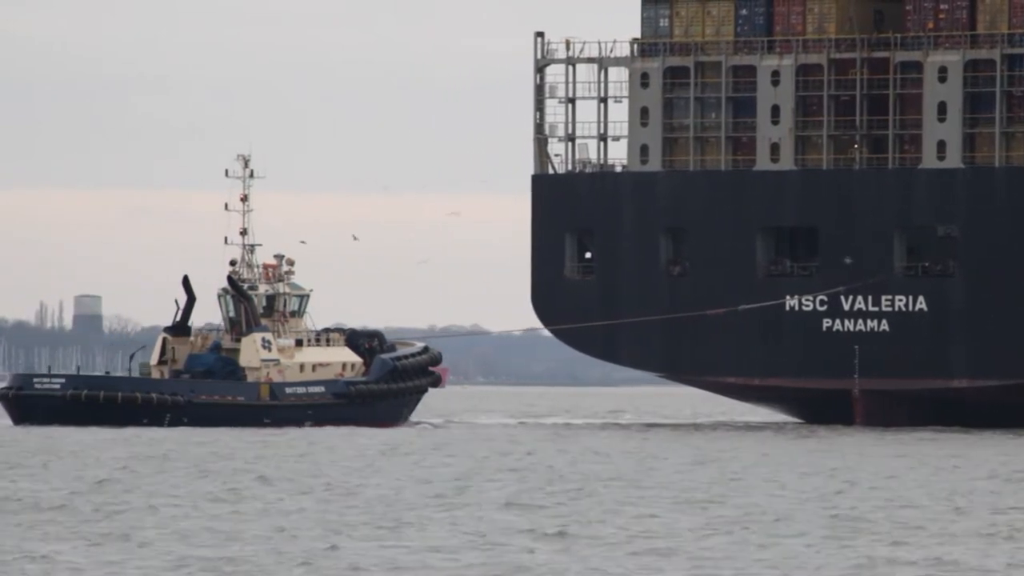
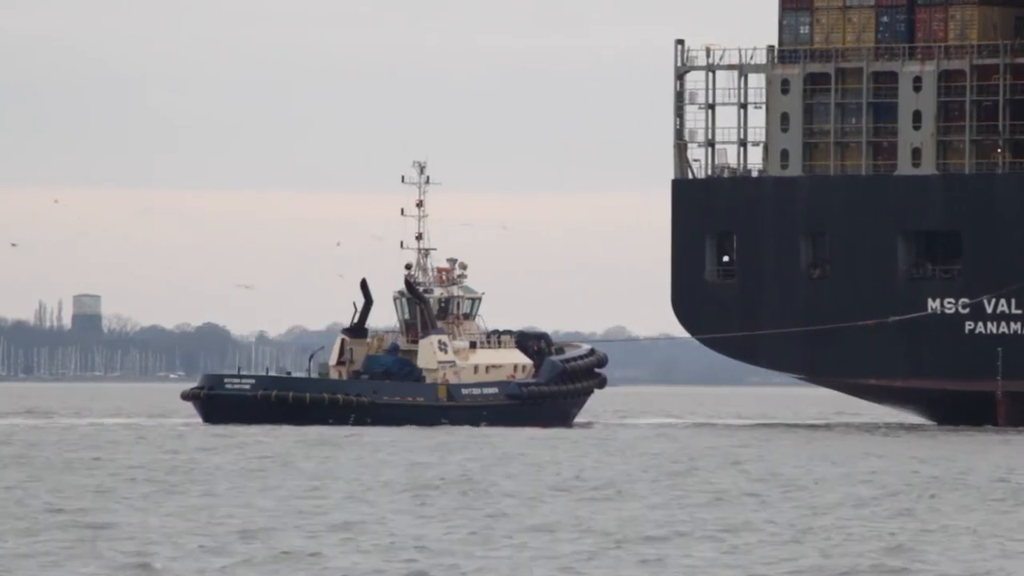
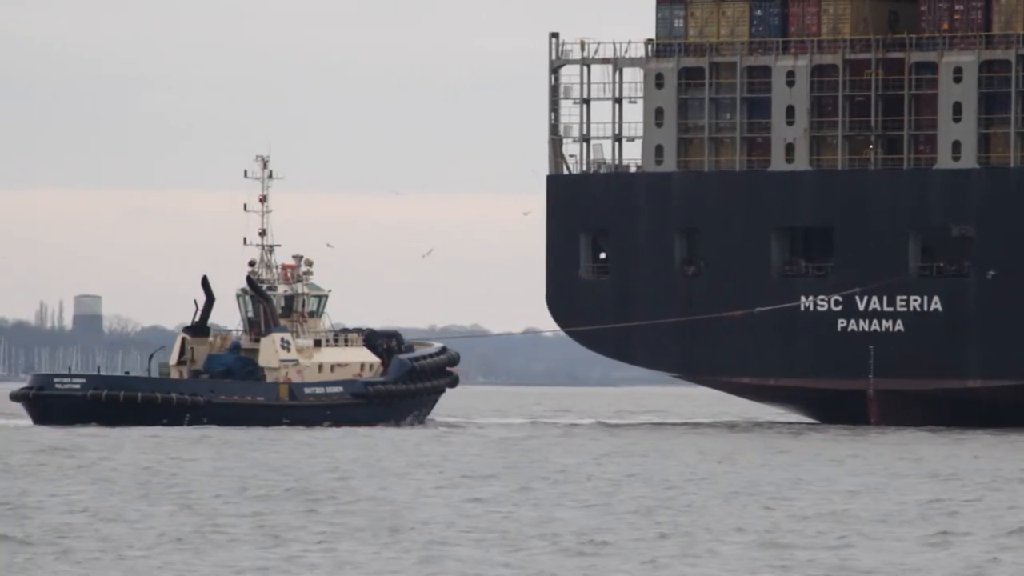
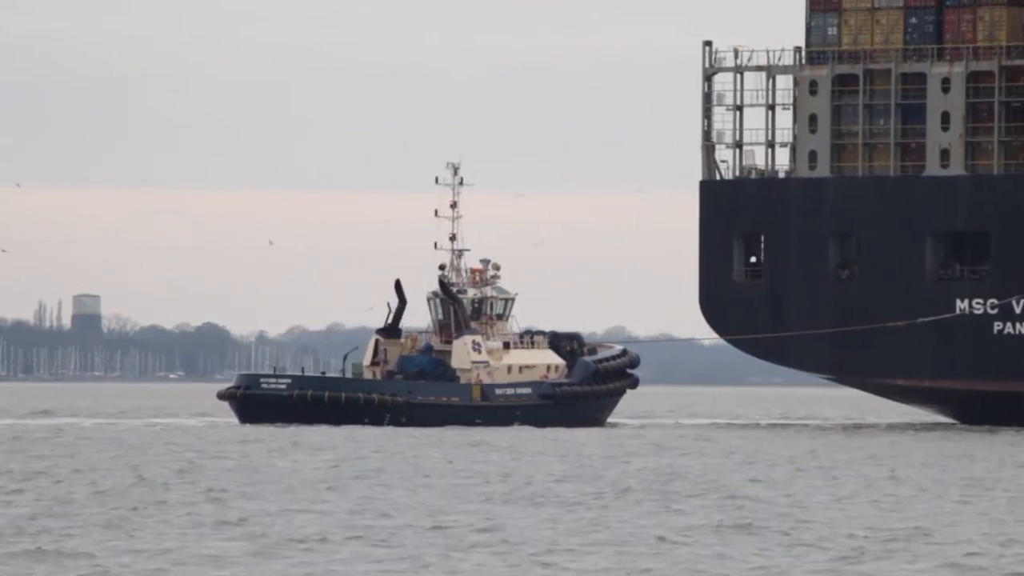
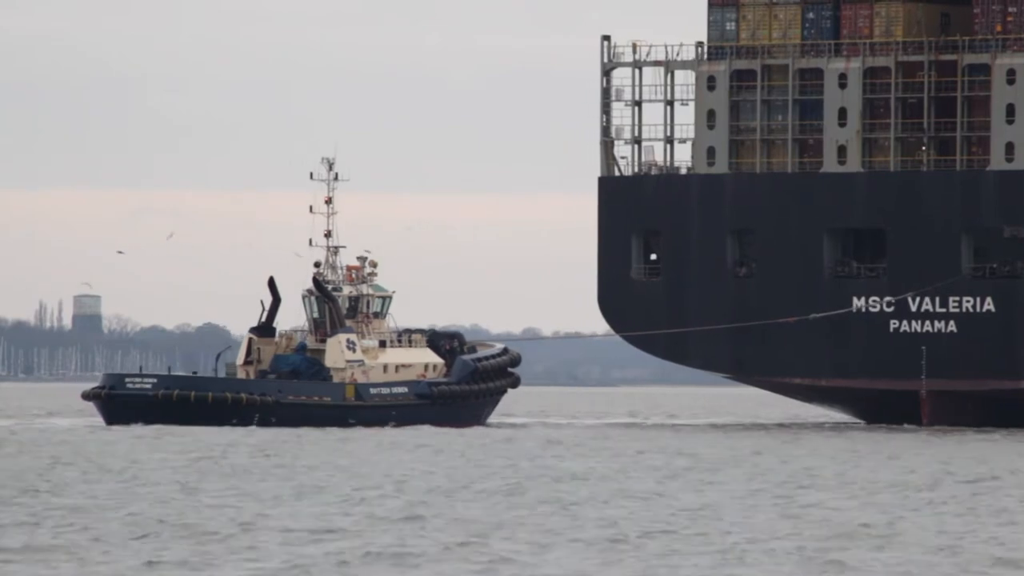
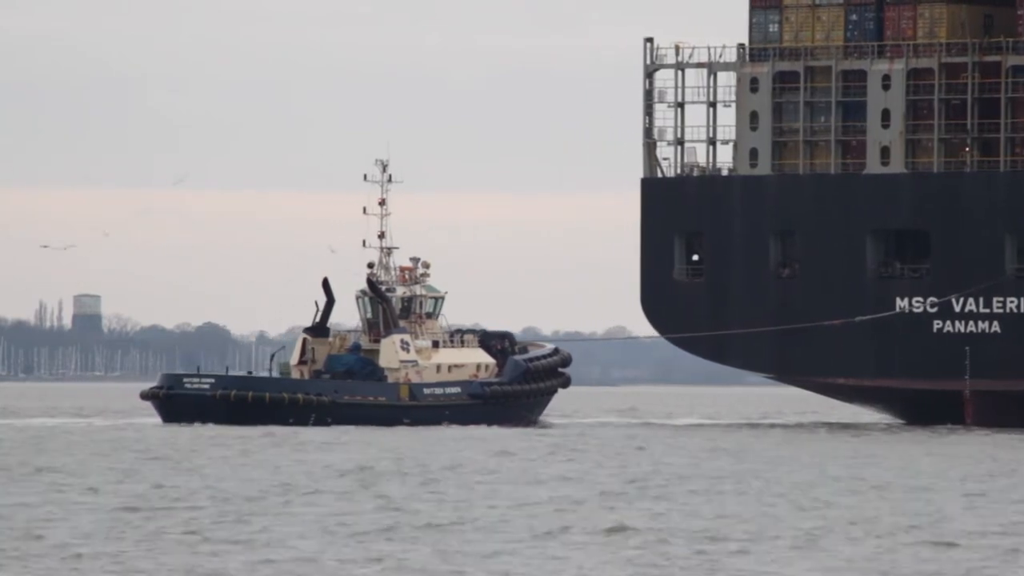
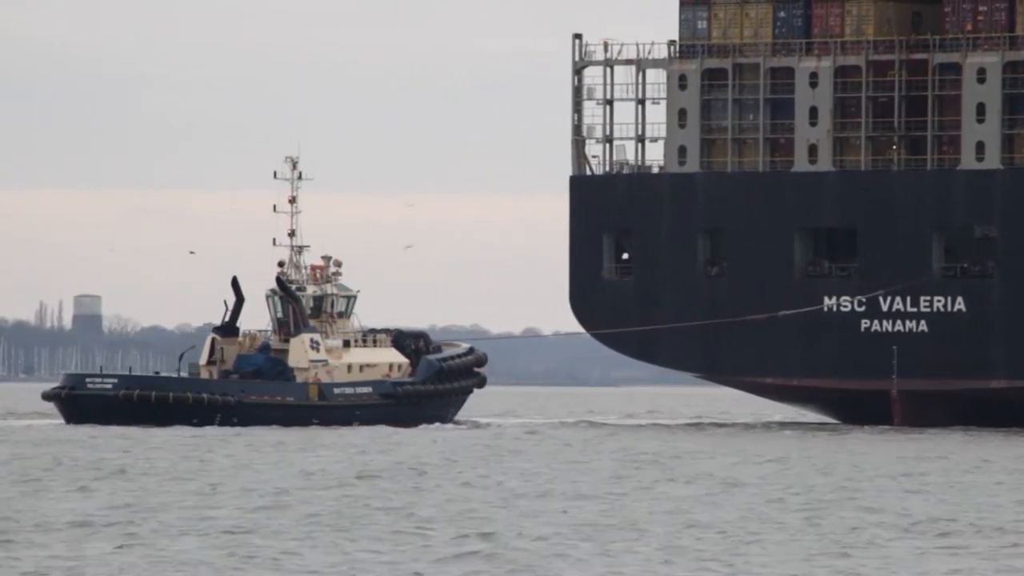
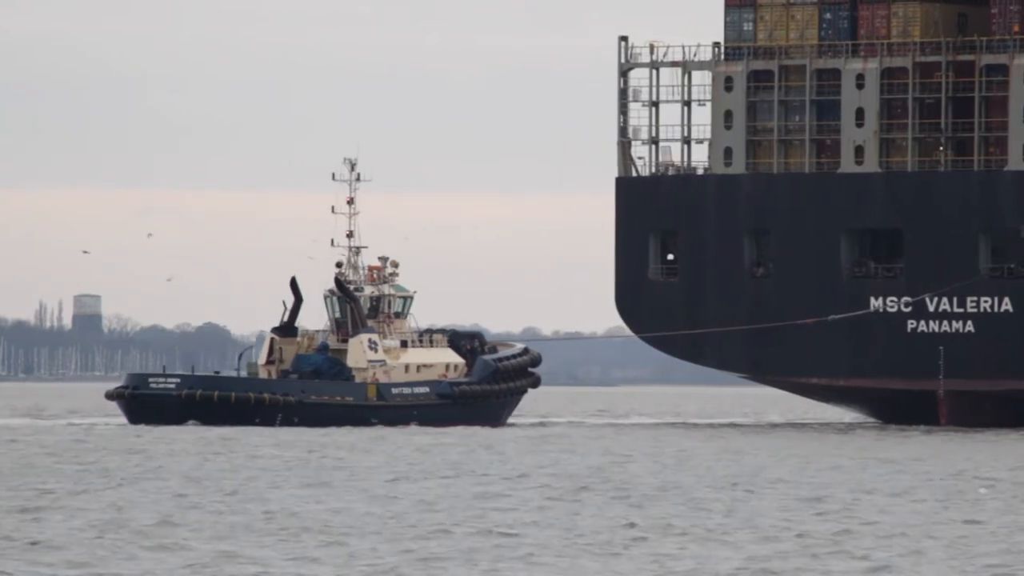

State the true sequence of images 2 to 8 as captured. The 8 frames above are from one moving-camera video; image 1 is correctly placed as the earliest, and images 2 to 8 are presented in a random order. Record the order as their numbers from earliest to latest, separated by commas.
3, 7, 5, 8, 6, 2, 4
